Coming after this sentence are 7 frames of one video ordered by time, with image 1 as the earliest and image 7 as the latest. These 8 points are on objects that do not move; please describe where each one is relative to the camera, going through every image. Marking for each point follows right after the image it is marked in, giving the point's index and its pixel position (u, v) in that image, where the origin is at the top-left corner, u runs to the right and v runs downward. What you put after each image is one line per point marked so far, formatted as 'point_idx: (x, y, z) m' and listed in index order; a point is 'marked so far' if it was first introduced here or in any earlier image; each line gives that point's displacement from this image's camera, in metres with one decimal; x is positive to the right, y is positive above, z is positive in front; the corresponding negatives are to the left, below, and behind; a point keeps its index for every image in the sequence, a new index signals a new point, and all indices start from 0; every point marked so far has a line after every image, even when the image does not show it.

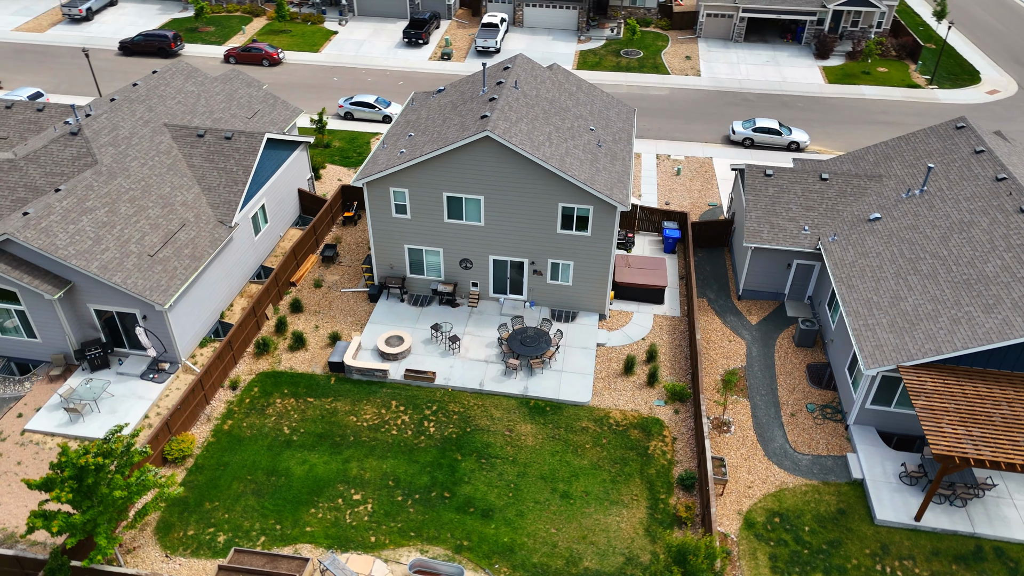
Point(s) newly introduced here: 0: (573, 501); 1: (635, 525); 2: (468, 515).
0: (+1.6, -5.6, +19.5) m
1: (+3.2, -6.0, +18.9) m
2: (-1.1, -5.8, +19.0) m
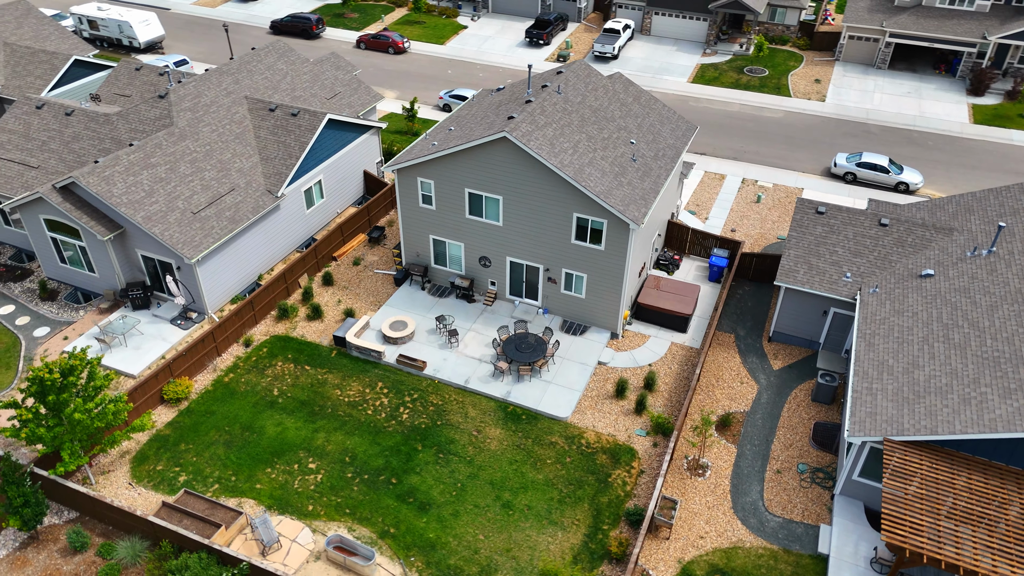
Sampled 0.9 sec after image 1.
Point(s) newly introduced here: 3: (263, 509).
0: (0.0, -5.8, +19.1) m
1: (+1.3, -6.4, +18.2) m
2: (-2.8, -5.6, +19.2) m
3: (-6.4, -5.6, +19.0) m
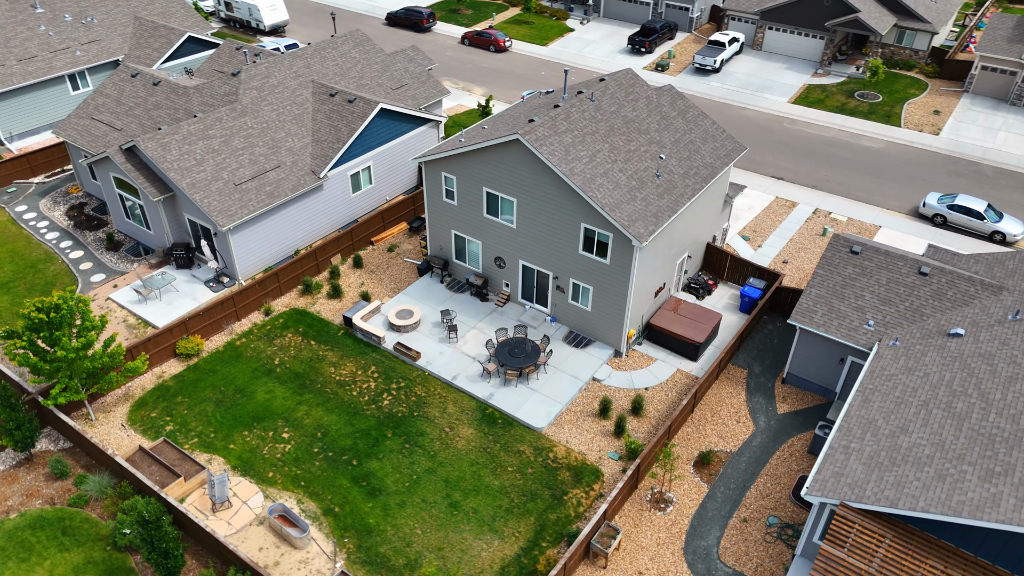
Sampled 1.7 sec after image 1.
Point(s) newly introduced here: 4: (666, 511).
0: (-1.4, -5.8, +19.1) m
1: (-0.4, -6.6, +18.0) m
2: (-4.1, -5.3, +19.7) m
3: (-7.7, -4.9, +20.1) m
4: (+4.0, -5.8, +19.3) m
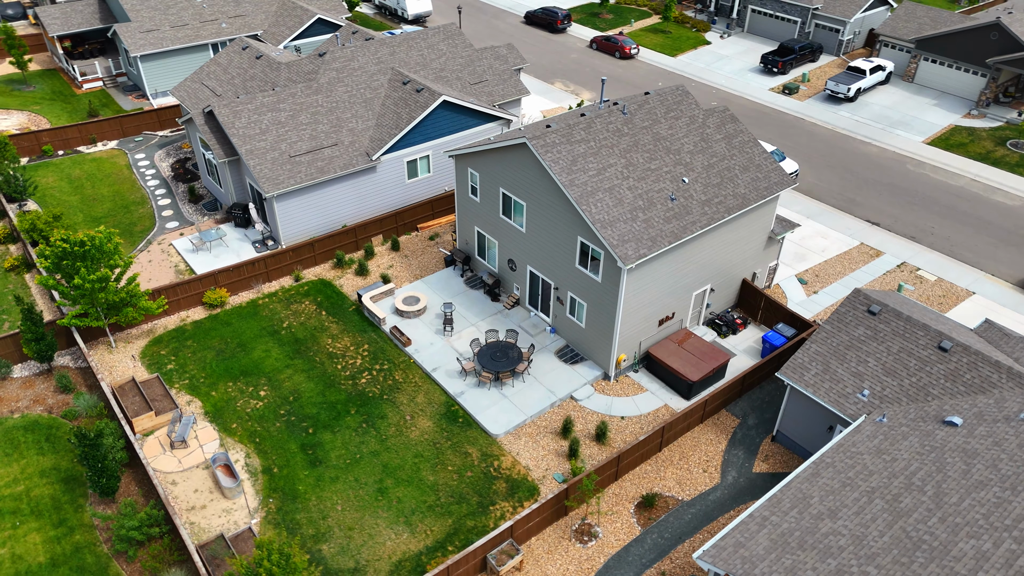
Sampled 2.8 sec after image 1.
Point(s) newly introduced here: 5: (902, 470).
0: (-3.4, -5.5, +19.4) m
1: (-2.8, -6.4, +18.1) m
2: (-5.8, -4.6, +20.6) m
3: (-9.1, -3.6, +21.7) m
4: (+1.8, -6.4, +18.4) m
5: (+8.3, -3.9, +15.9) m
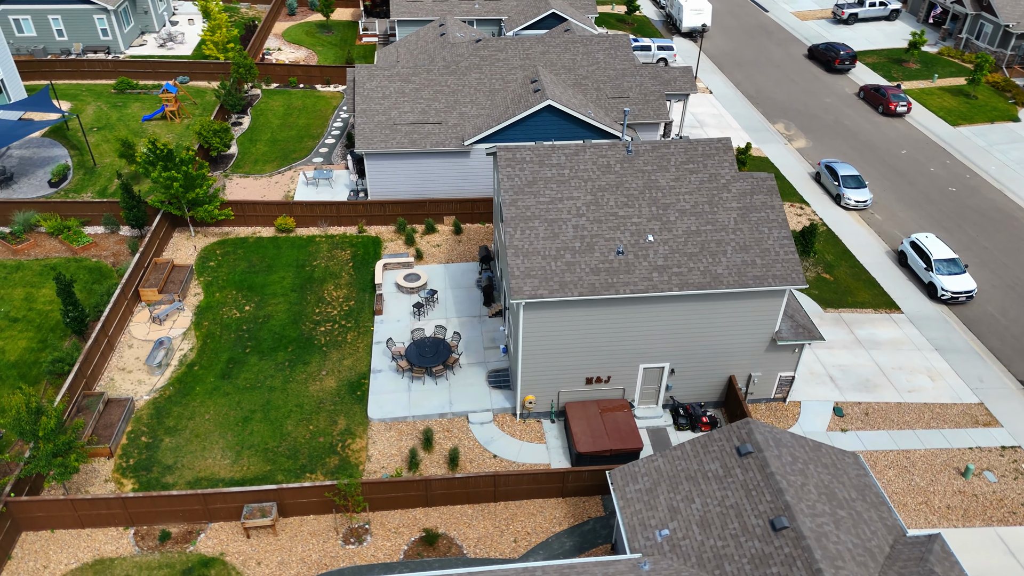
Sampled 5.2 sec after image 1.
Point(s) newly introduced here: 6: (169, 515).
0: (-7.9, -3.9, +21.5) m
1: (-8.2, -4.9, +20.1) m
2: (-9.1, -2.4, +23.5) m
3: (-11.1, -0.6, +25.9) m
4: (-4.1, -6.3, +18.3) m
5: (+1.0, -5.8, +13.0) m
6: (-8.5, -5.6, +18.4) m
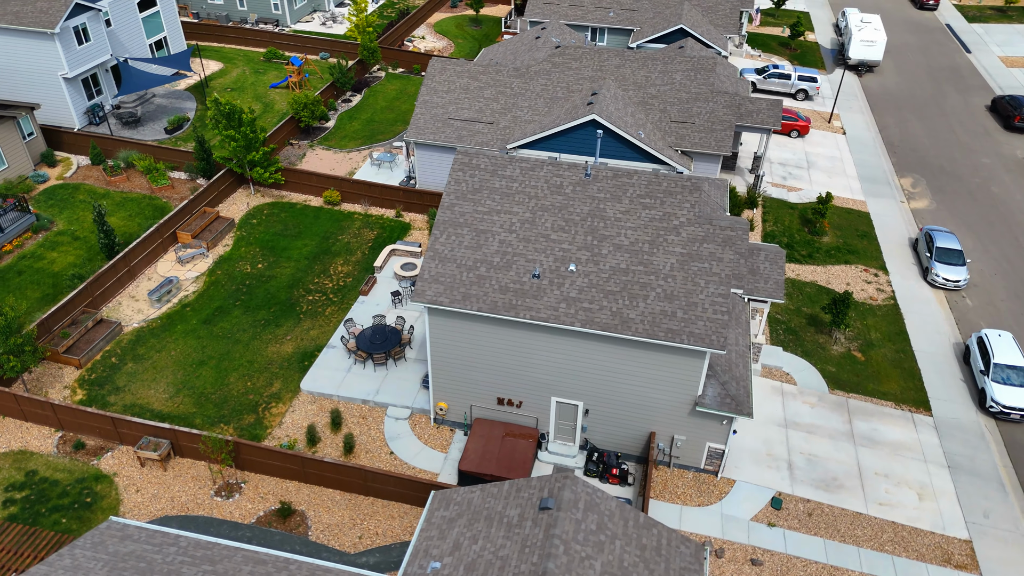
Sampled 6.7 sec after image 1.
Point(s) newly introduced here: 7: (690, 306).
0: (-10.1, -2.5, +23.5) m
1: (-10.9, -3.3, +22.3) m
2: (-10.4, -0.8, +25.7) m
3: (-11.2, +1.3, +28.6) m
4: (-7.8, -5.4, +19.5) m
5: (-4.3, -5.7, +13.1) m
6: (-11.8, -3.9, +20.7) m
7: (+4.4, -0.4, +18.1) m
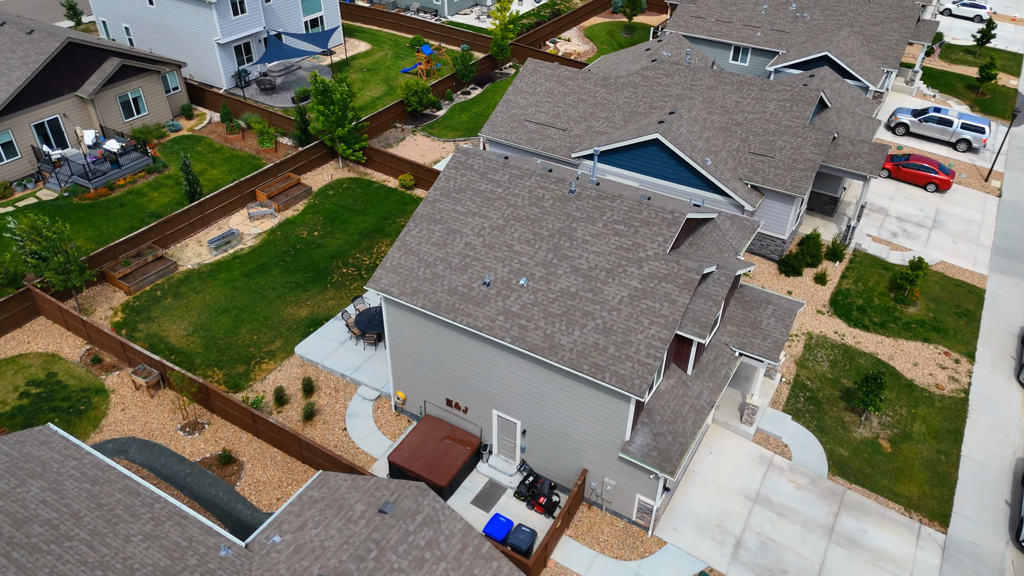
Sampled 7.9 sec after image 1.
0: (-10.2, -0.8, +25.7) m
1: (-11.4, -1.5, +24.8) m
2: (-9.6, +0.8, +27.9) m
3: (-9.4, +3.0, +30.8) m
4: (-9.6, -4.0, +21.4) m
5: (-7.9, -4.8, +14.2) m
6: (-12.8, -1.9, +23.5) m
7: (+2.6, -1.3, +16.9) m
